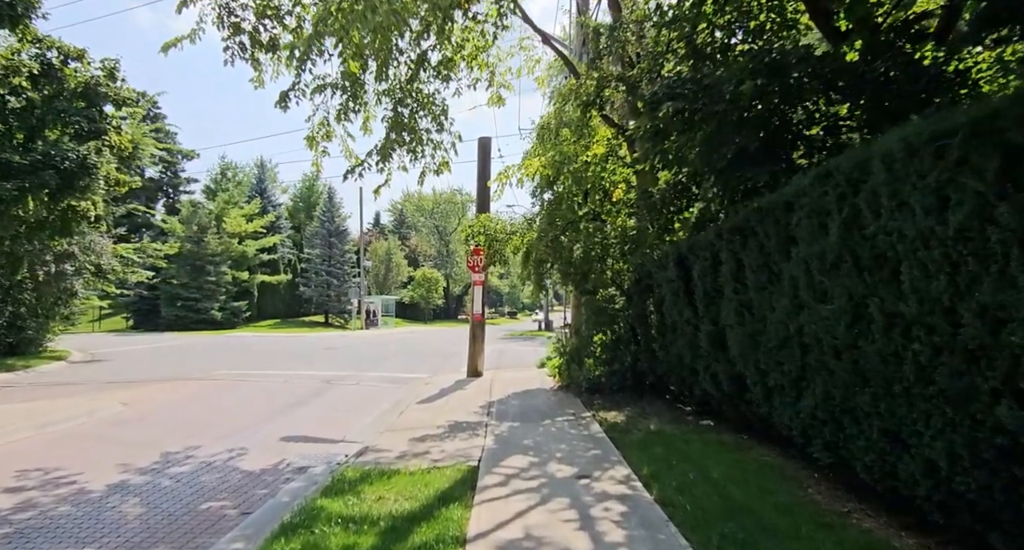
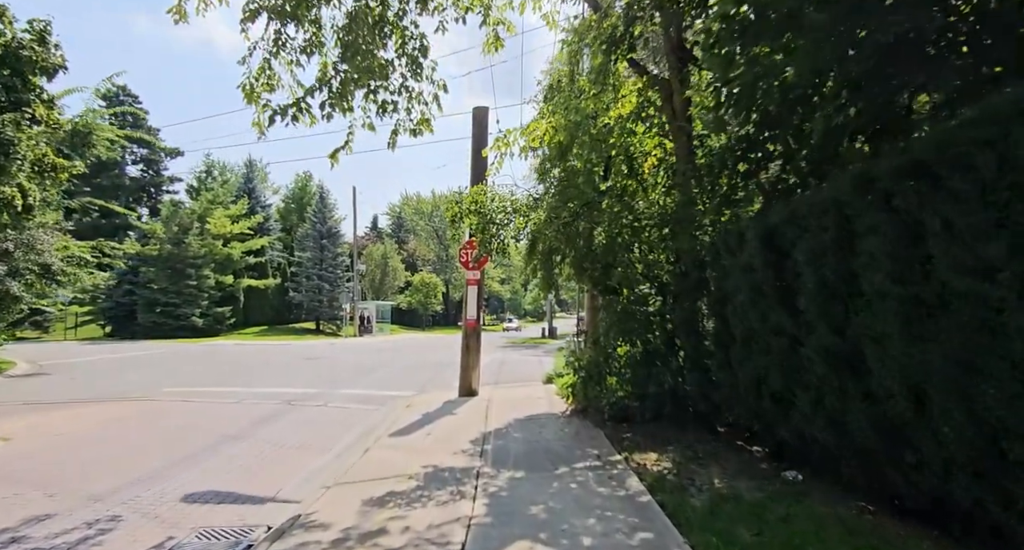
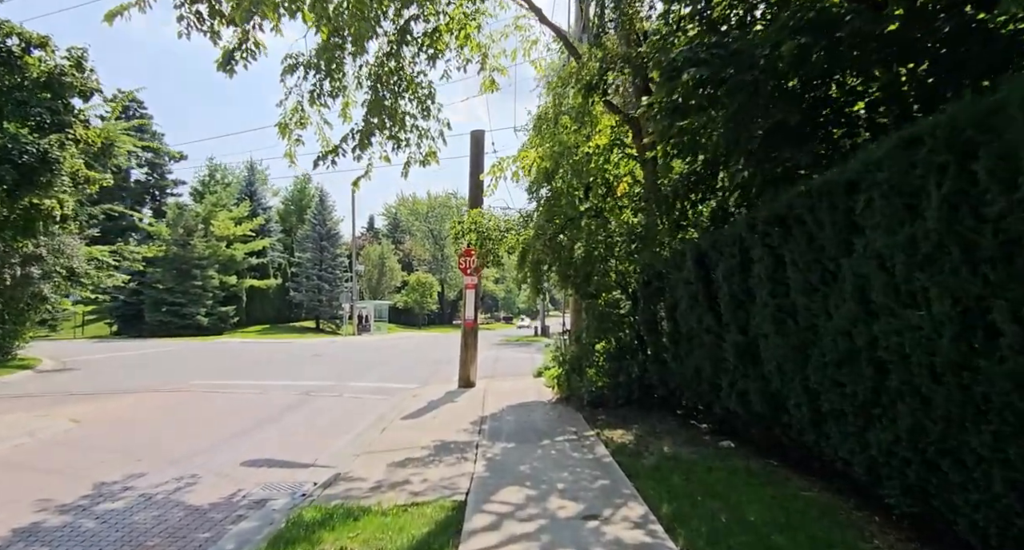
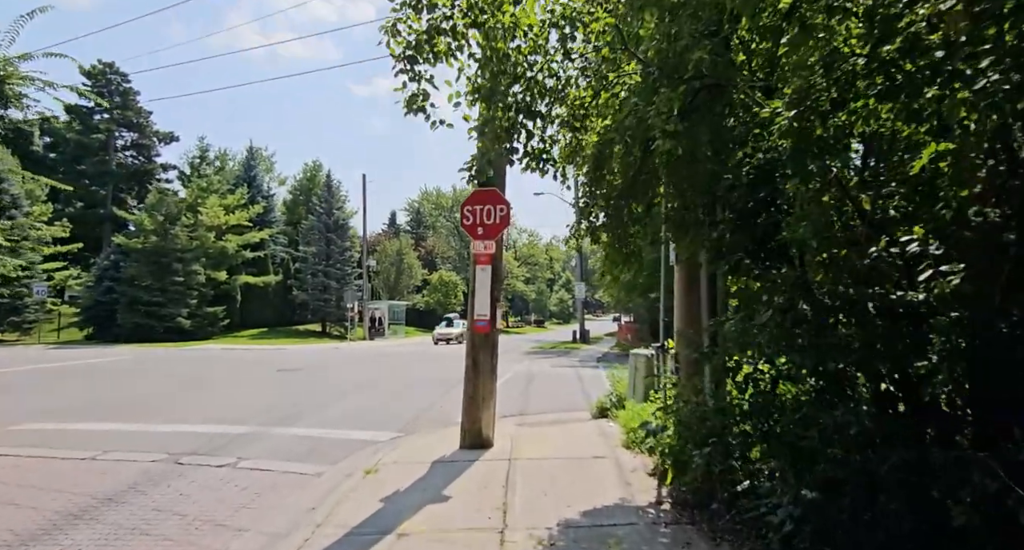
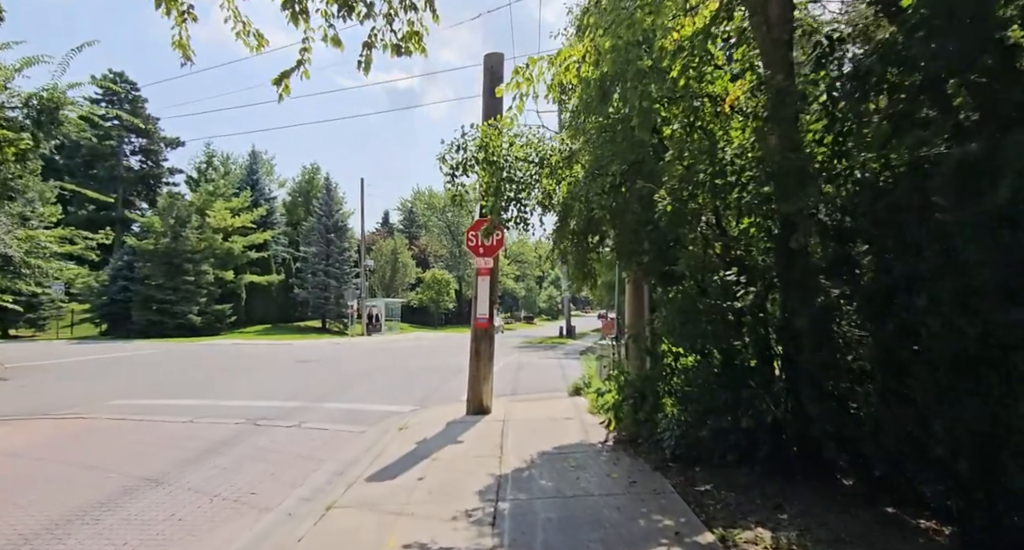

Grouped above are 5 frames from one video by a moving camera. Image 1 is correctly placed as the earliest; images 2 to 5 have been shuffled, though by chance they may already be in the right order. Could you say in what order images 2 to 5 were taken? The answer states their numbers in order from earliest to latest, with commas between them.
3, 2, 5, 4
